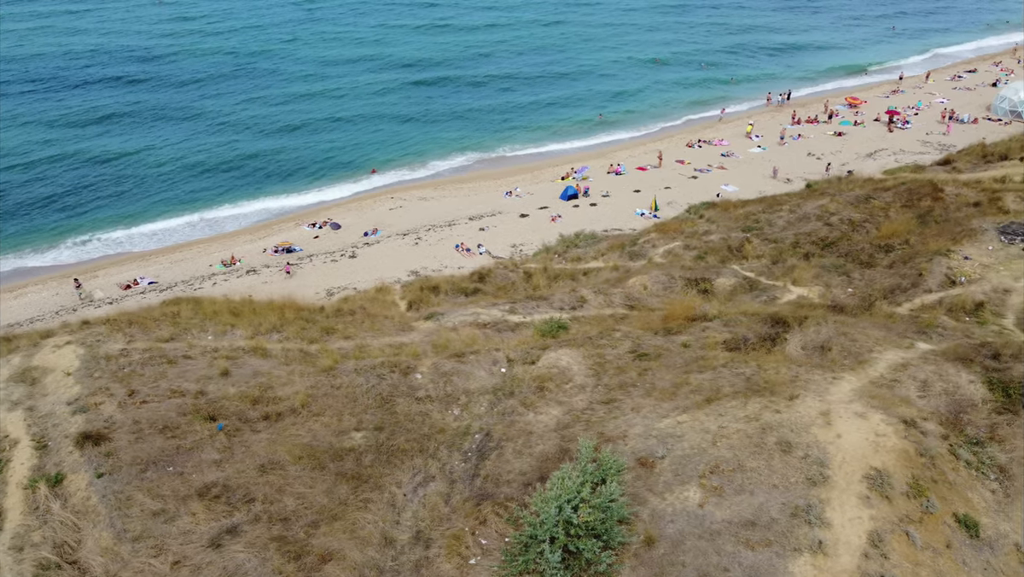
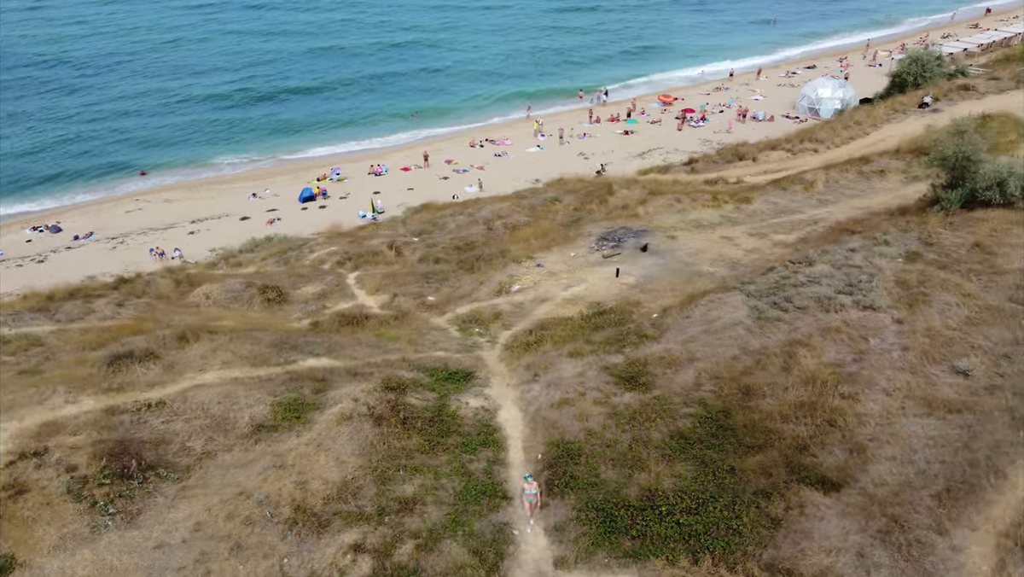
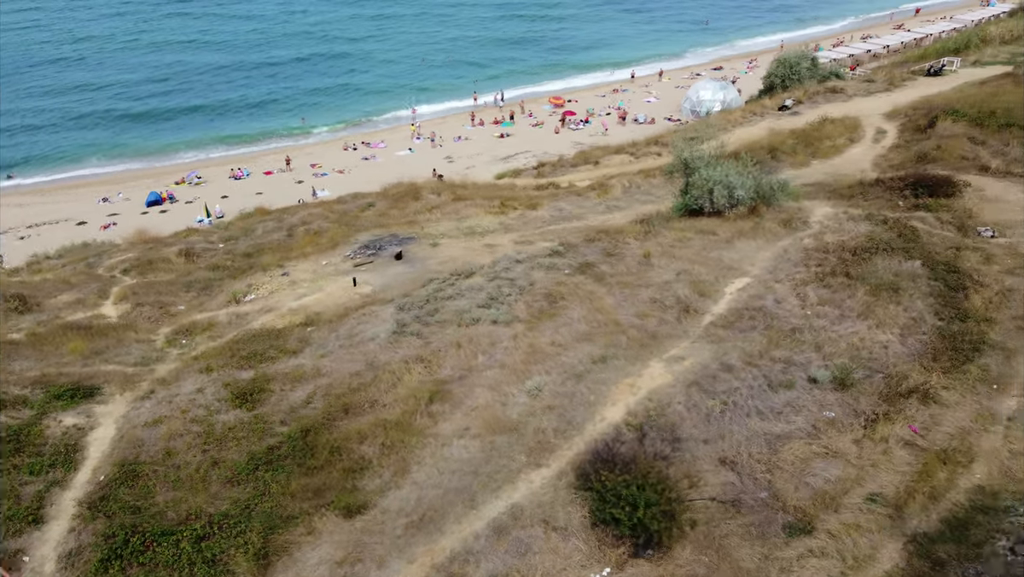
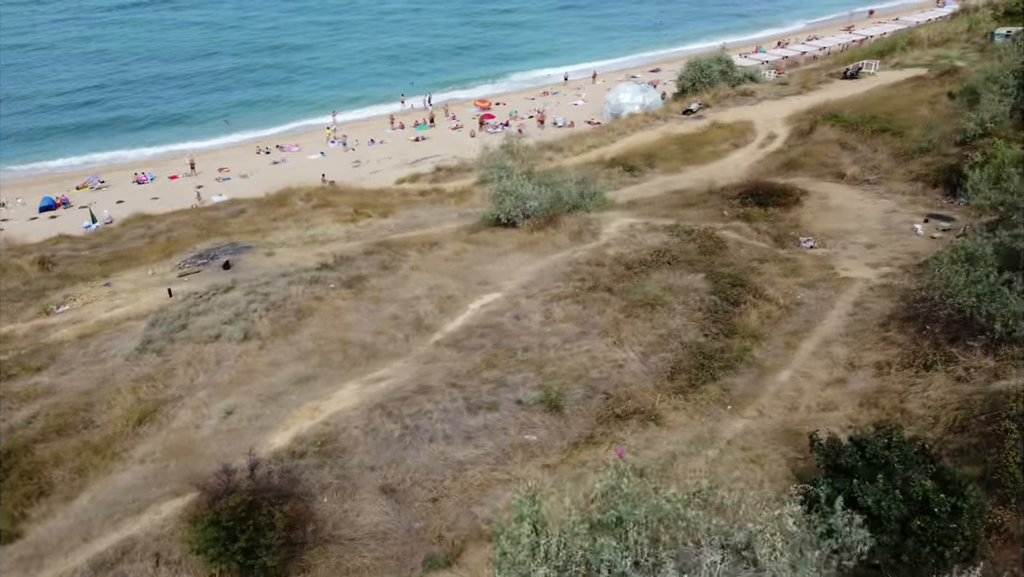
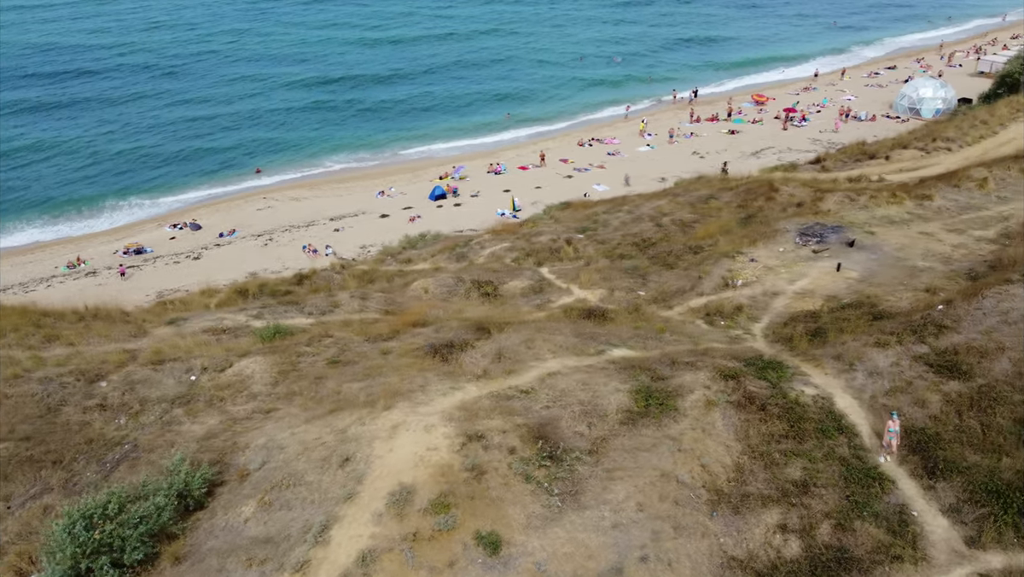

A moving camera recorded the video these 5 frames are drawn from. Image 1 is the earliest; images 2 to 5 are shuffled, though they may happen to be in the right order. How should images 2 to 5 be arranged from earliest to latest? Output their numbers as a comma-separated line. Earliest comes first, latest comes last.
5, 2, 3, 4
